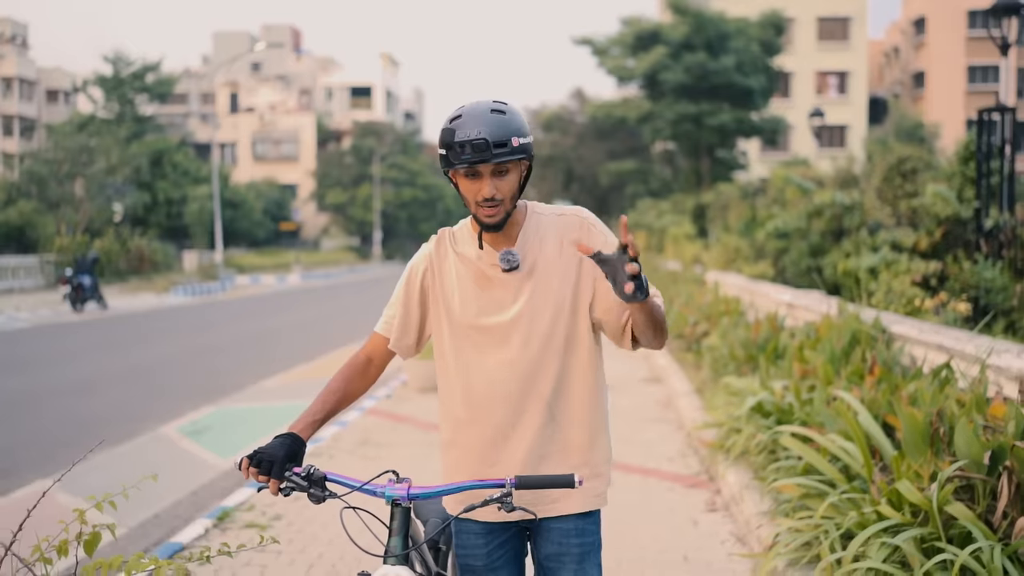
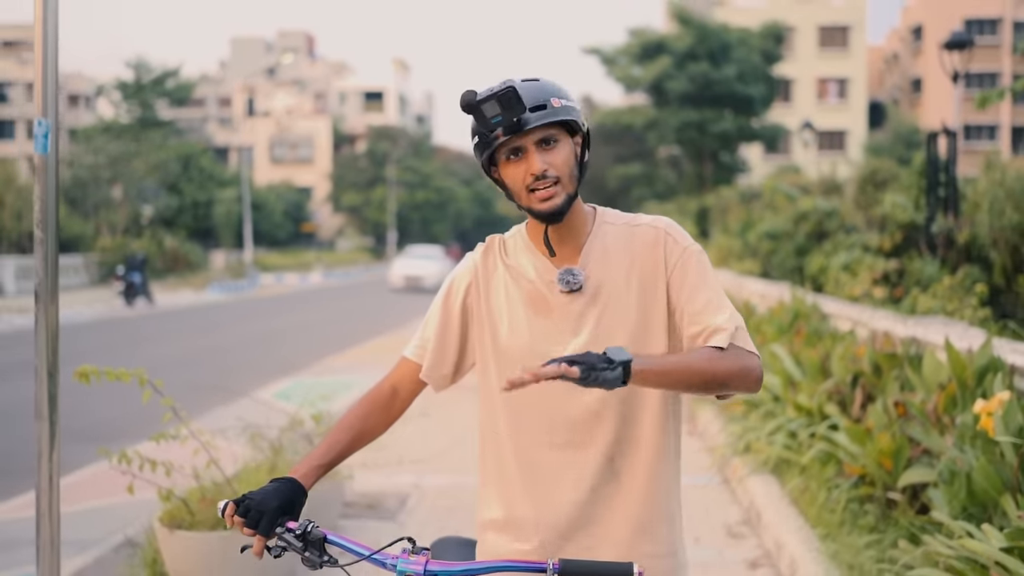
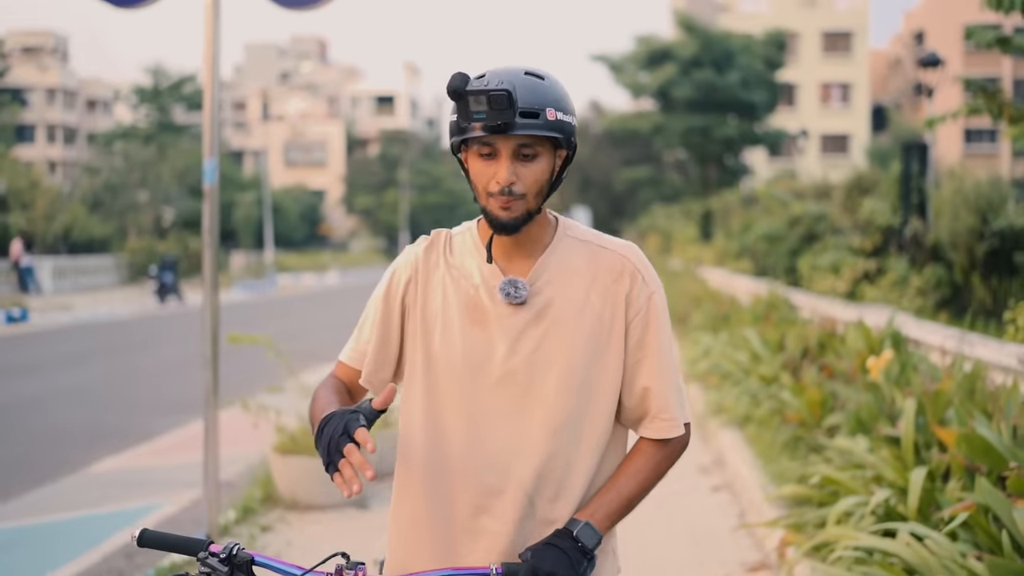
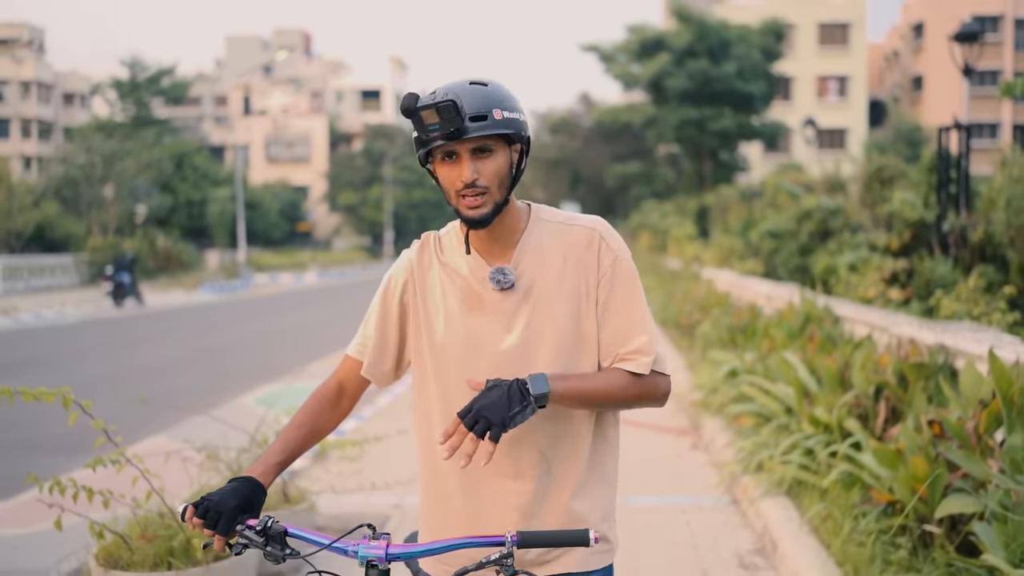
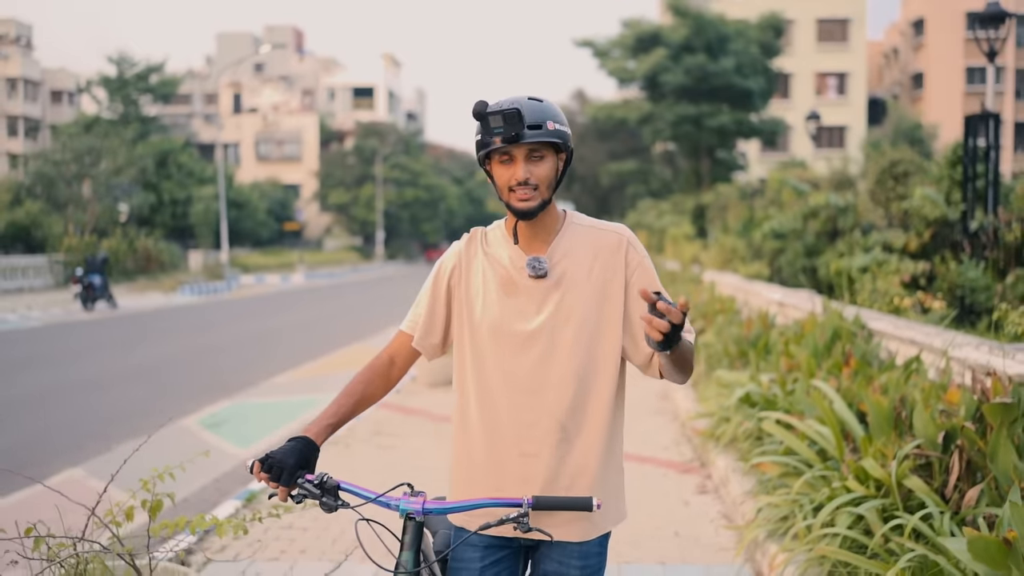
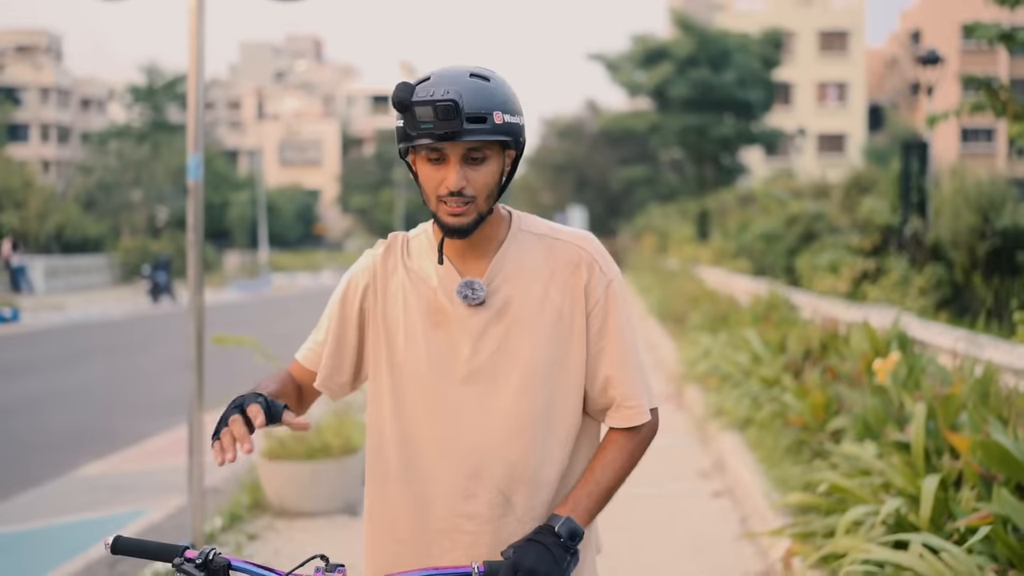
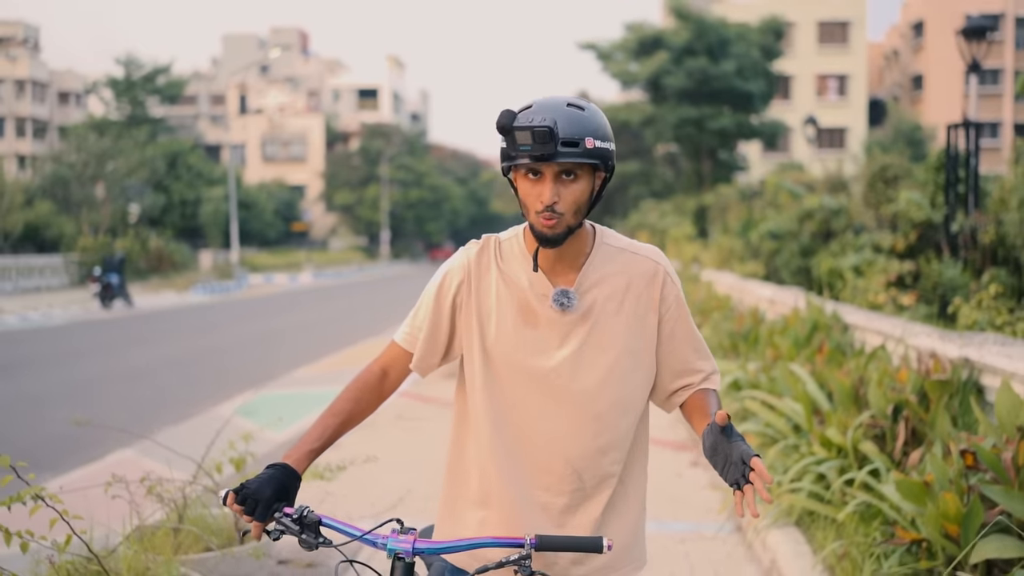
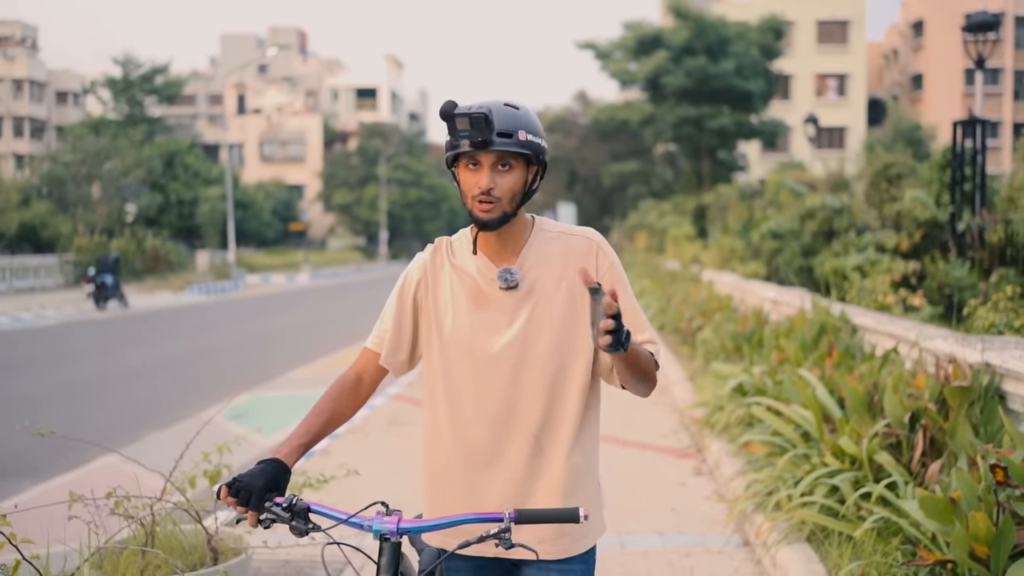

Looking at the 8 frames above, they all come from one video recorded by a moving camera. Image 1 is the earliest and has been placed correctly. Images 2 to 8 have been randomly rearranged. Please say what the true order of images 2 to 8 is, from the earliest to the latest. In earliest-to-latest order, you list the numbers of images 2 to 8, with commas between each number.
5, 8, 7, 4, 2, 6, 3
